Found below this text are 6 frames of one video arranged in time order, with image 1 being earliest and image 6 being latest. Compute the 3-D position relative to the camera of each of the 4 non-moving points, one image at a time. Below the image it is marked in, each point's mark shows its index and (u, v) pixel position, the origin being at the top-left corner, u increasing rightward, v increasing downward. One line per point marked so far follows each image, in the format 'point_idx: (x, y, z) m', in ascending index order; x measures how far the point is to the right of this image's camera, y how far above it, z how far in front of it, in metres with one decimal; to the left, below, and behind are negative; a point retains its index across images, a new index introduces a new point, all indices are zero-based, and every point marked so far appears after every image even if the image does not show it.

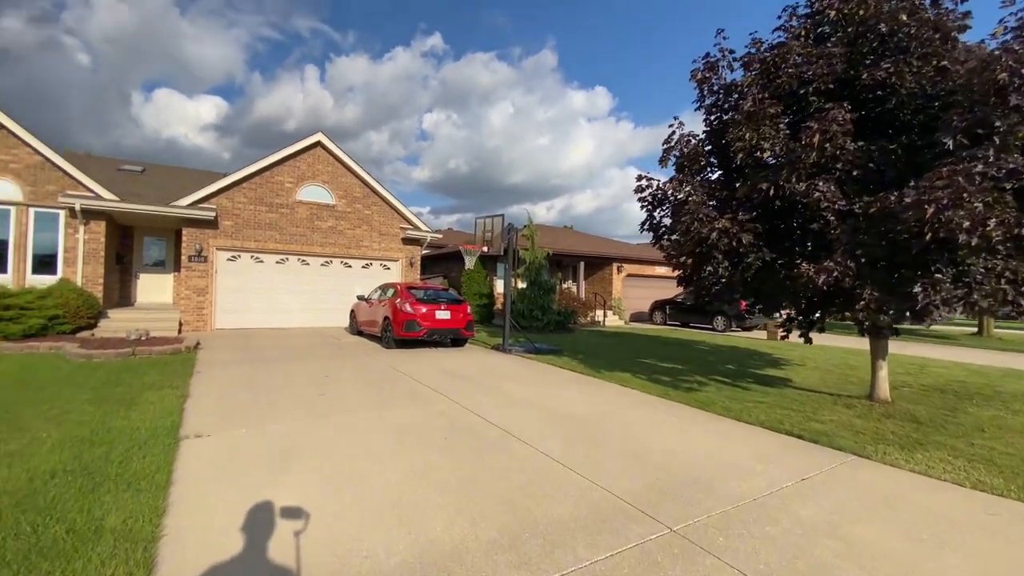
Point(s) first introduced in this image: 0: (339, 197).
0: (-5.7, +3.0, +15.8) m
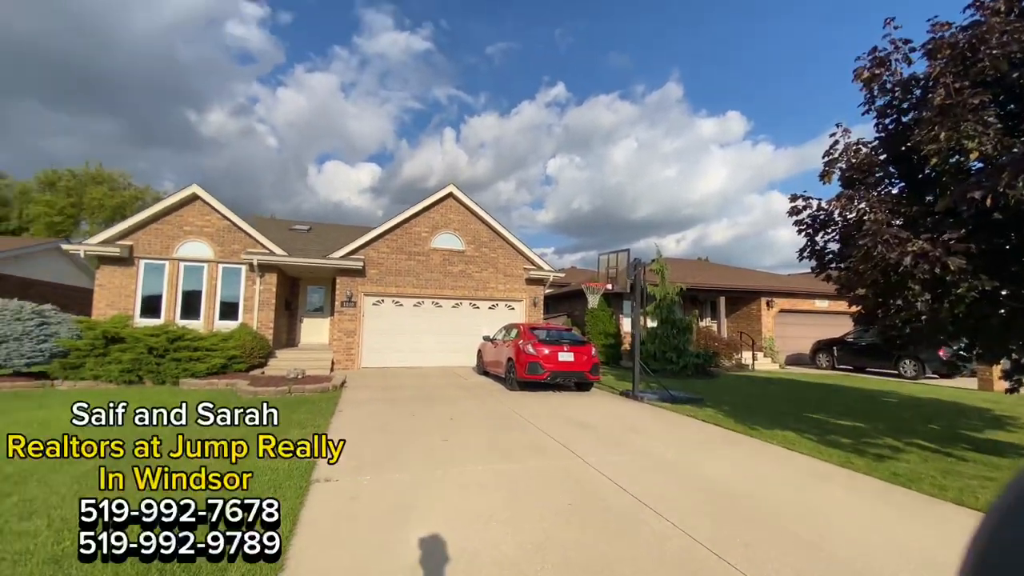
0: (-1.6, +1.6, +16.4) m
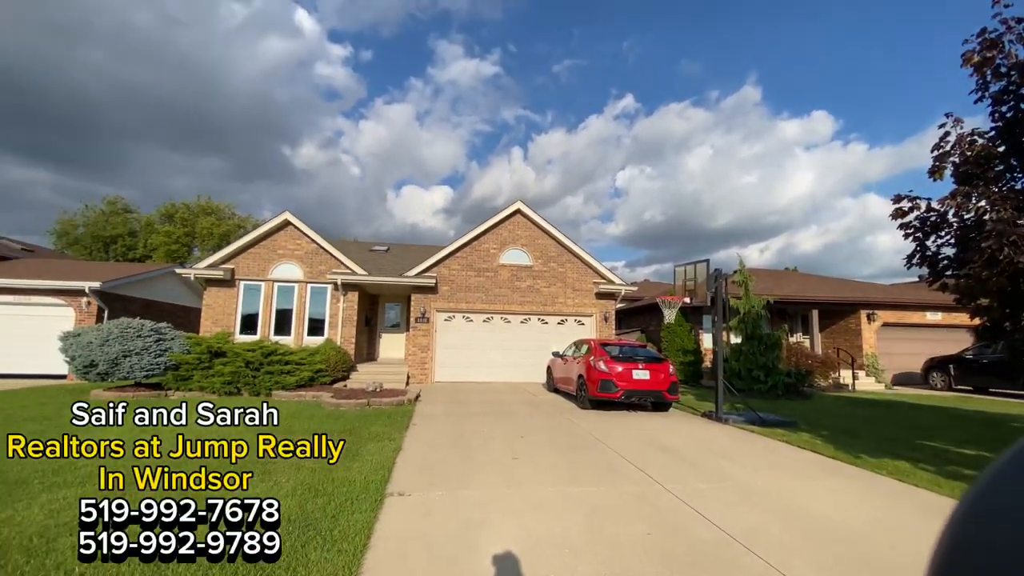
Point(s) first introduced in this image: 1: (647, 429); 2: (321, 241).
0: (+0.8, +1.0, +16.5) m
1: (+2.4, -2.5, +8.4) m
2: (-6.1, +1.5, +15.1) m
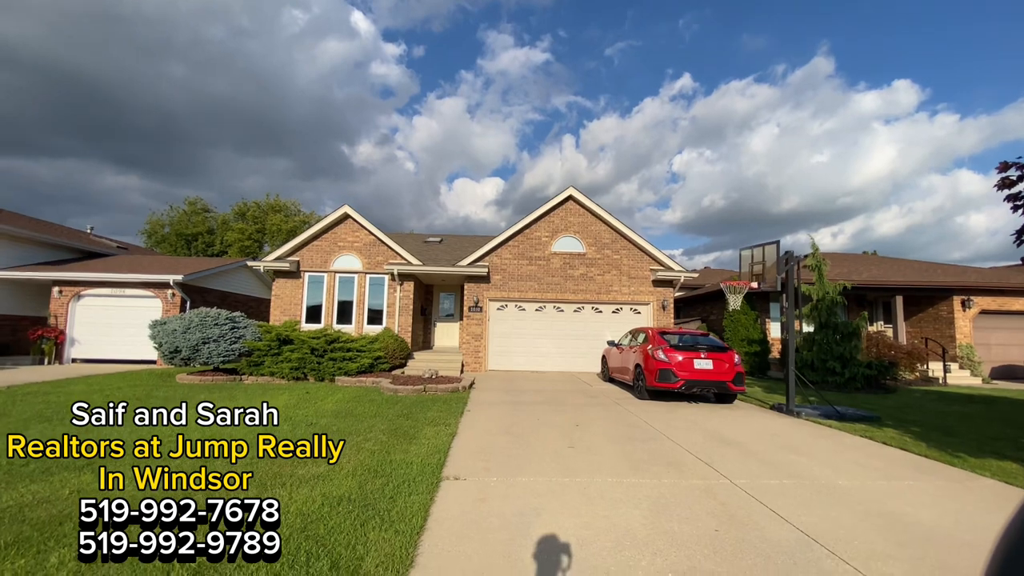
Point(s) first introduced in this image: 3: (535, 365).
0: (+2.6, +1.5, +16.1) m
1: (+3.3, -2.2, +8.0) m
2: (-4.4, +1.8, +15.6) m
3: (+0.8, -2.6, +15.7) m
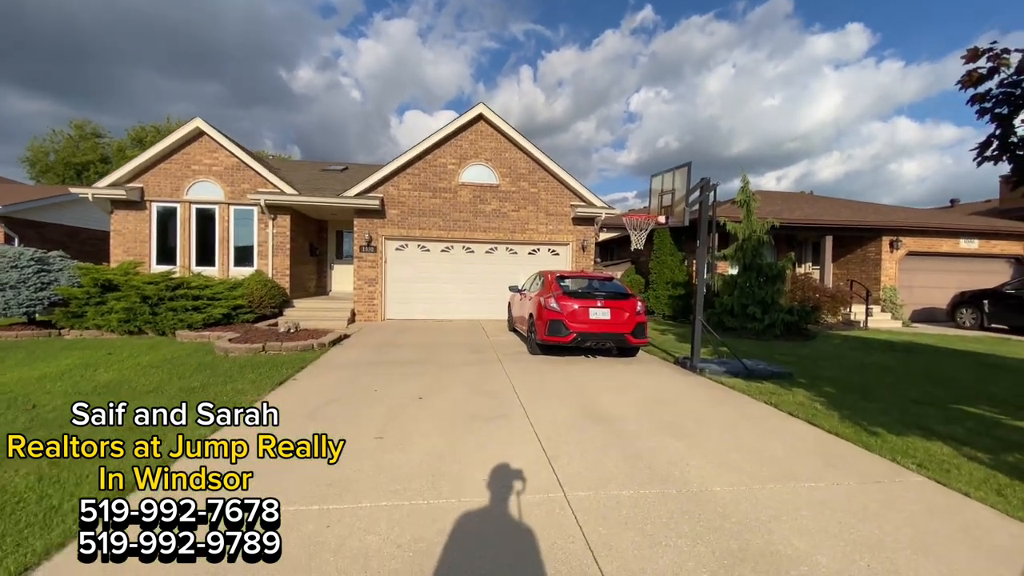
0: (-0.3, +3.3, +14.0) m
1: (+1.1, -1.3, +6.5) m
2: (-7.2, +3.6, +12.8) m
3: (-2.1, -0.7, +13.9) m
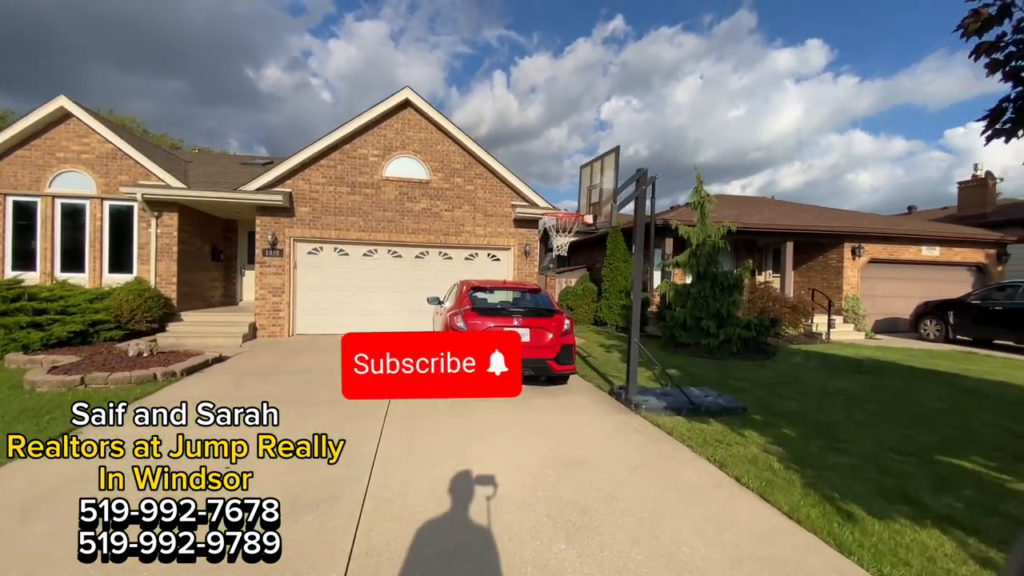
0: (-2.0, +3.1, +12.4) m
1: (-0.2, -1.5, +5.0) m
2: (-8.9, +3.4, +10.8) m
3: (-3.9, -1.0, +12.2) m
